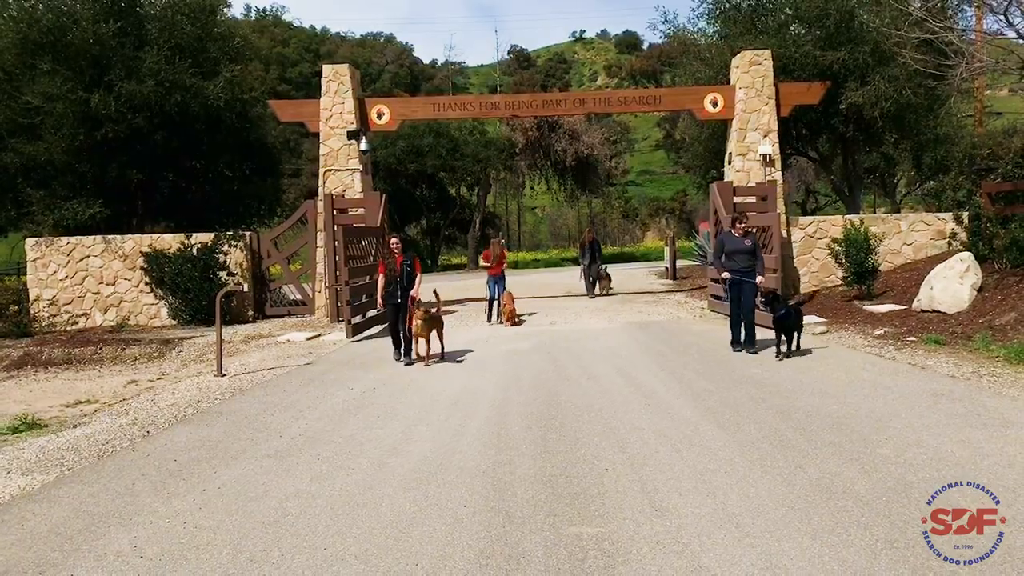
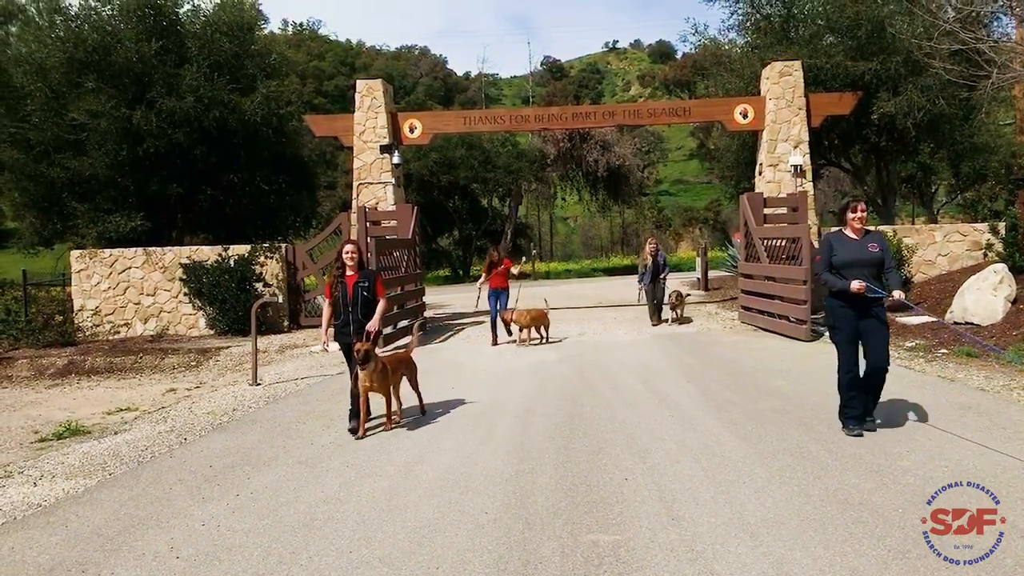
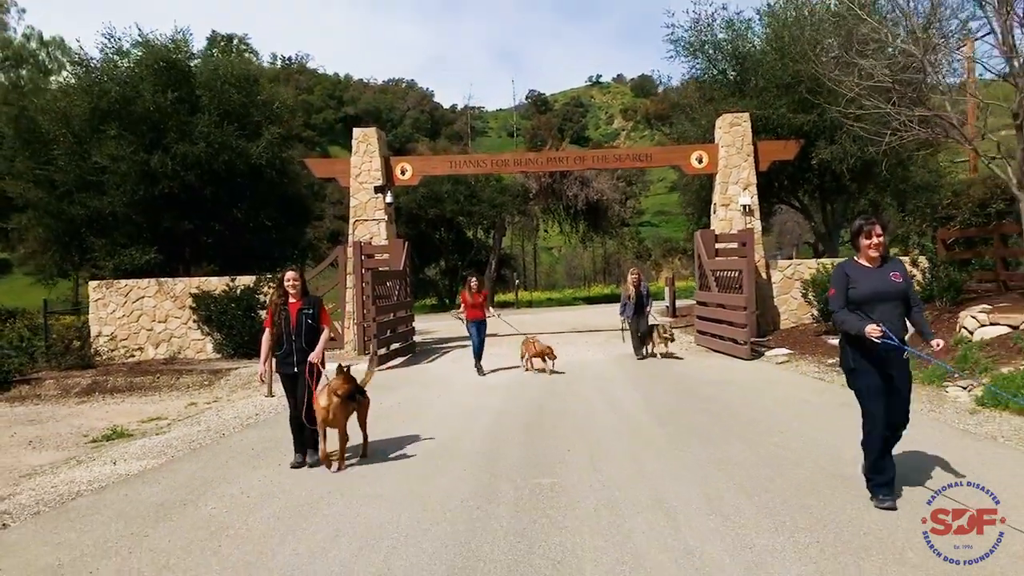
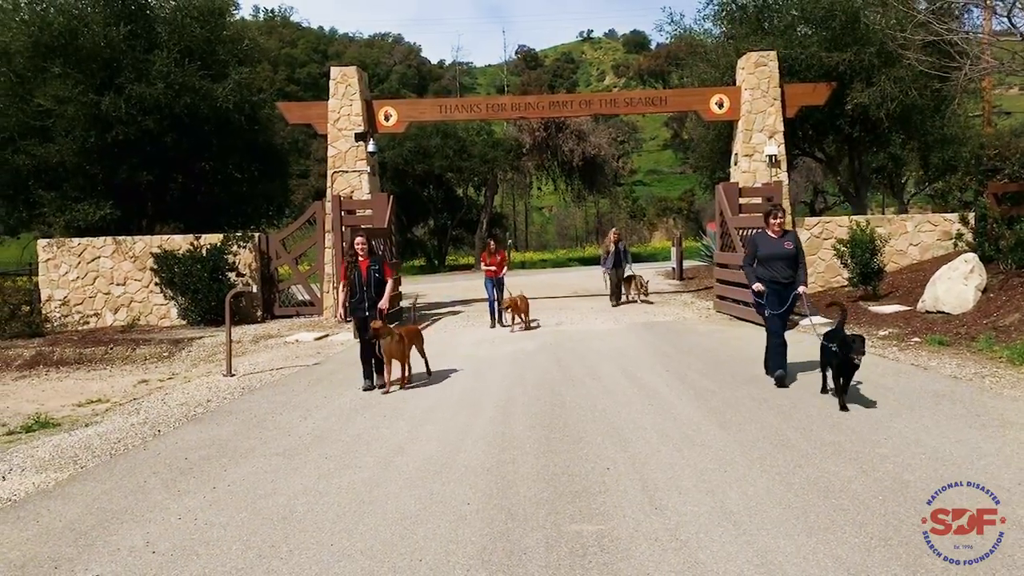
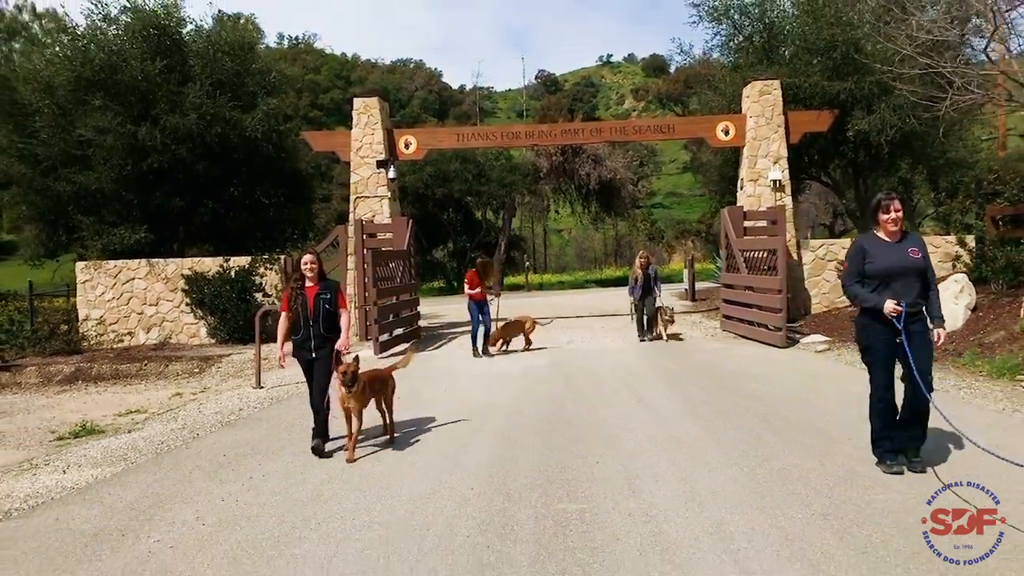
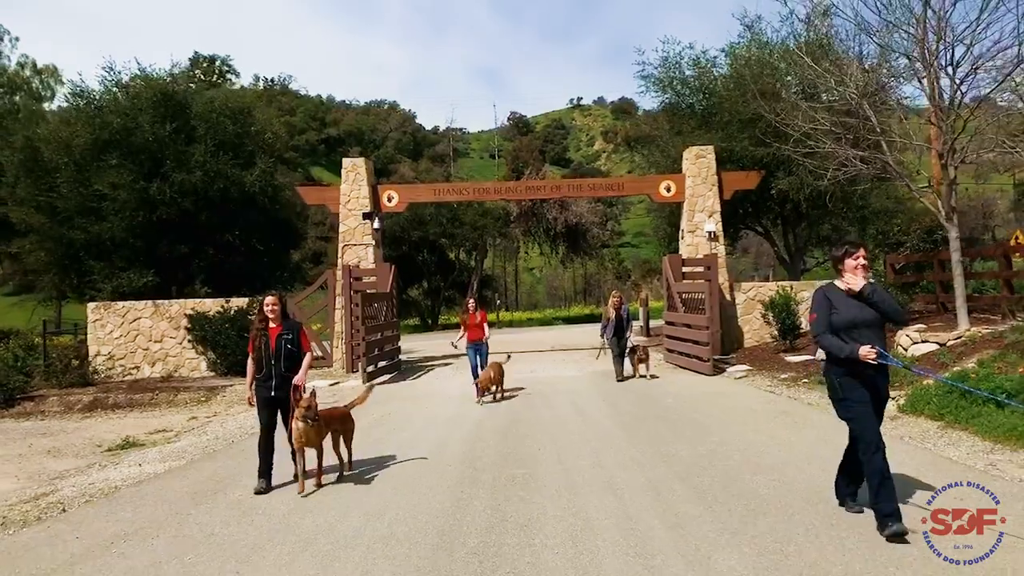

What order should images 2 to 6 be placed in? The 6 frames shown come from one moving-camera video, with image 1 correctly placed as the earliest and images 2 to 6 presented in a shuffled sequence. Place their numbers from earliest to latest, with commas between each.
4, 2, 5, 3, 6
